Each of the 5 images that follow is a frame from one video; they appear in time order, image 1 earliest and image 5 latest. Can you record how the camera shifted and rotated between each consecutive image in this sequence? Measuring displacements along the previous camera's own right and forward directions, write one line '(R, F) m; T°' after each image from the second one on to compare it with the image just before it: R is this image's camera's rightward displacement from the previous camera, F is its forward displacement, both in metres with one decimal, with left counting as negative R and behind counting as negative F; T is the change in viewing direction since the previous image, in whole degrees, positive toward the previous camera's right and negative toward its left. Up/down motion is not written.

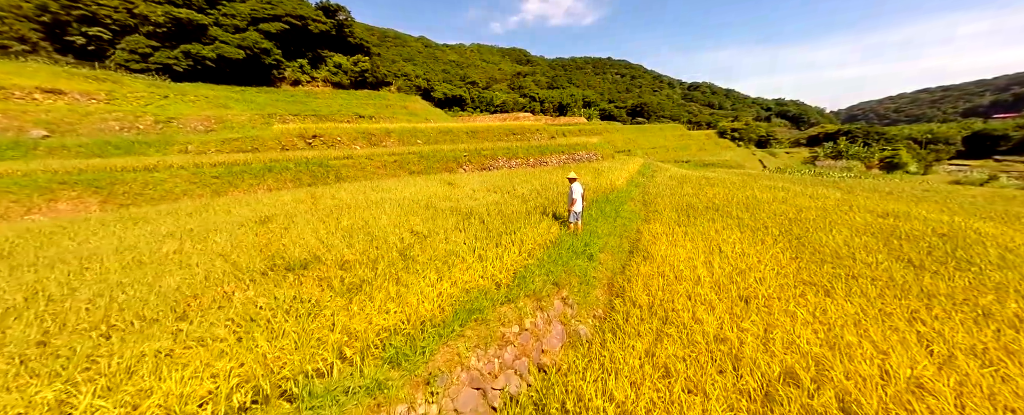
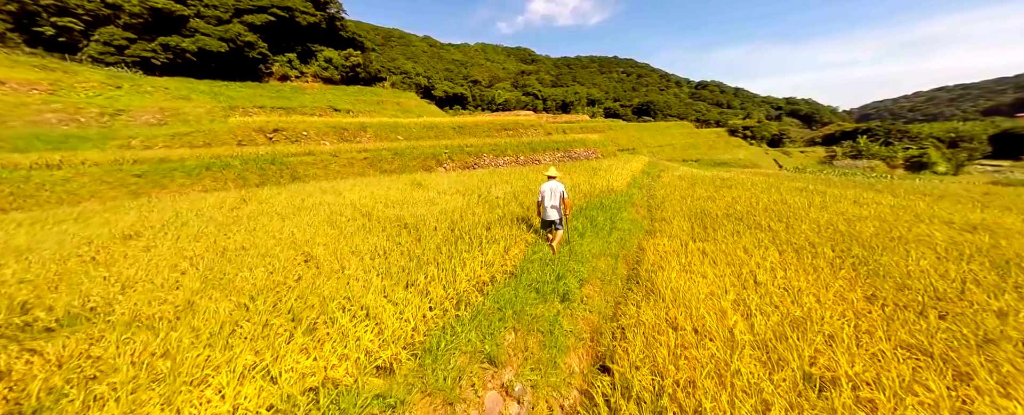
(+0.8, +1.8) m; -1°
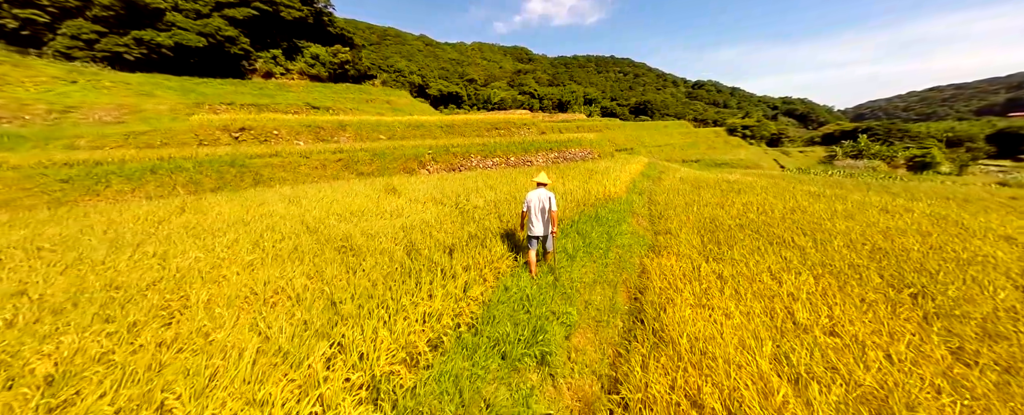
(+0.3, +1.0) m; 0°
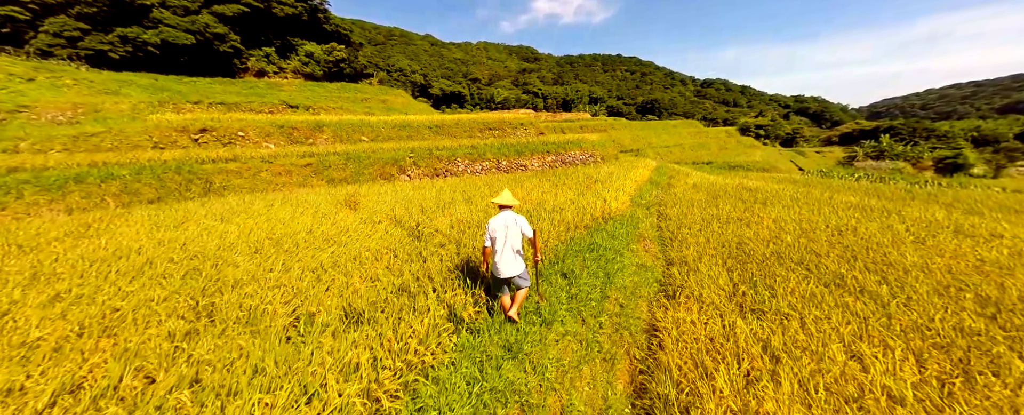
(+0.6, +1.4) m; -1°
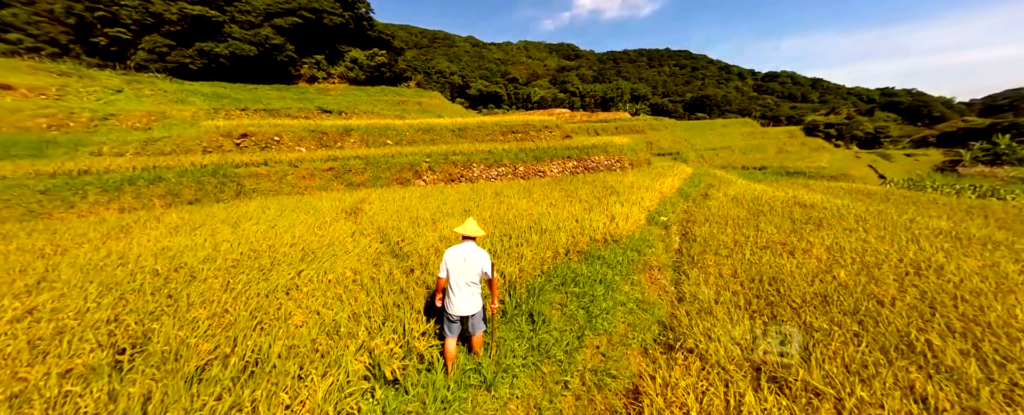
(+0.8, +0.5) m; -7°
